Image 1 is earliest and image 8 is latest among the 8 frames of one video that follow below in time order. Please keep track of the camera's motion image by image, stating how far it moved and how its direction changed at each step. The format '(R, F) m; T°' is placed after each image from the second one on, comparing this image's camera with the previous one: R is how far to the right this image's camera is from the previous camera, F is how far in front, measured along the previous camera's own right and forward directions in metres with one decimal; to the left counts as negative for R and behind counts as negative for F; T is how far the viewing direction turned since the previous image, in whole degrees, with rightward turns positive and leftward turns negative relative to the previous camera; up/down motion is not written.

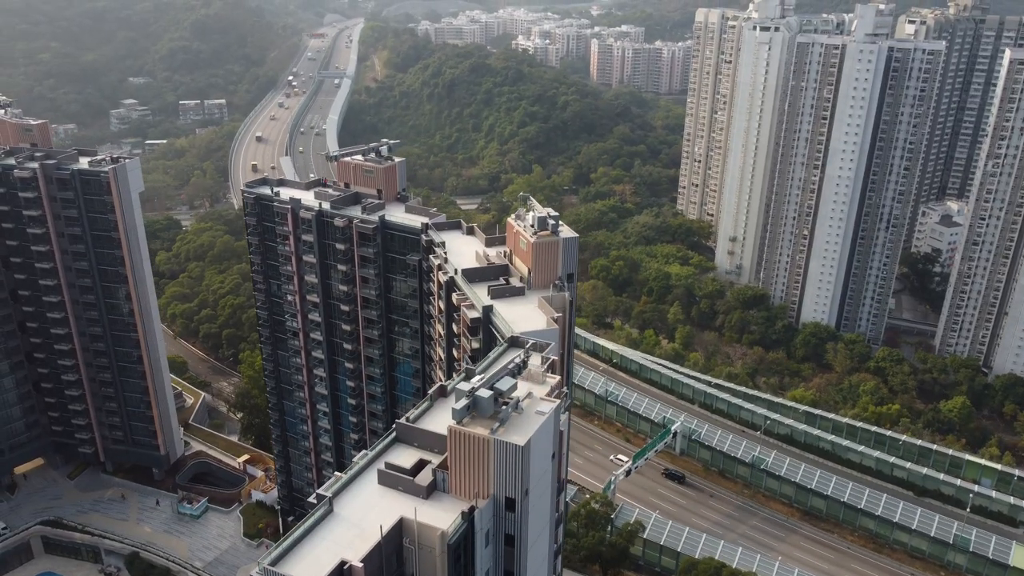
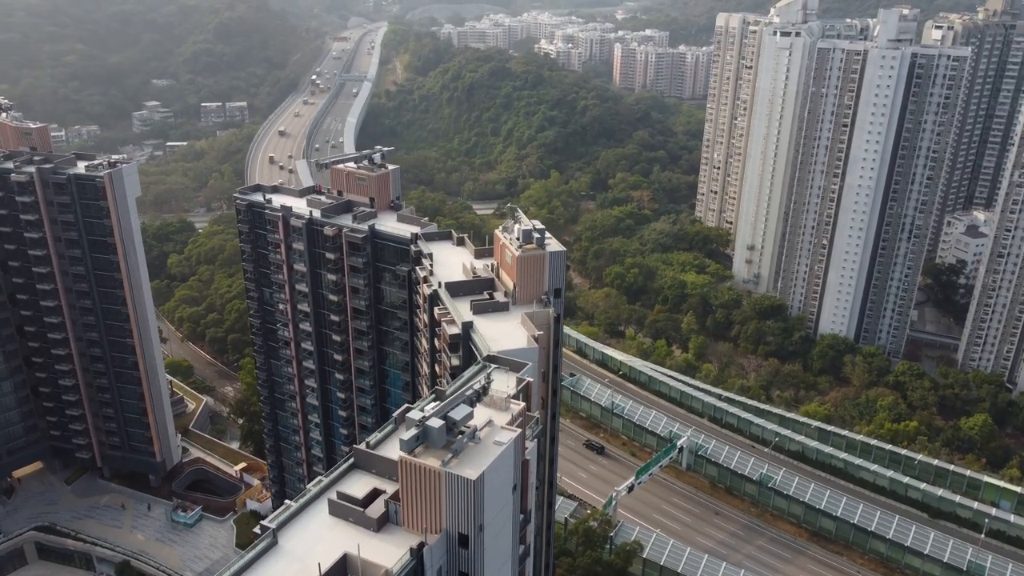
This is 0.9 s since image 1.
(+1.6, +1.1) m; -2°
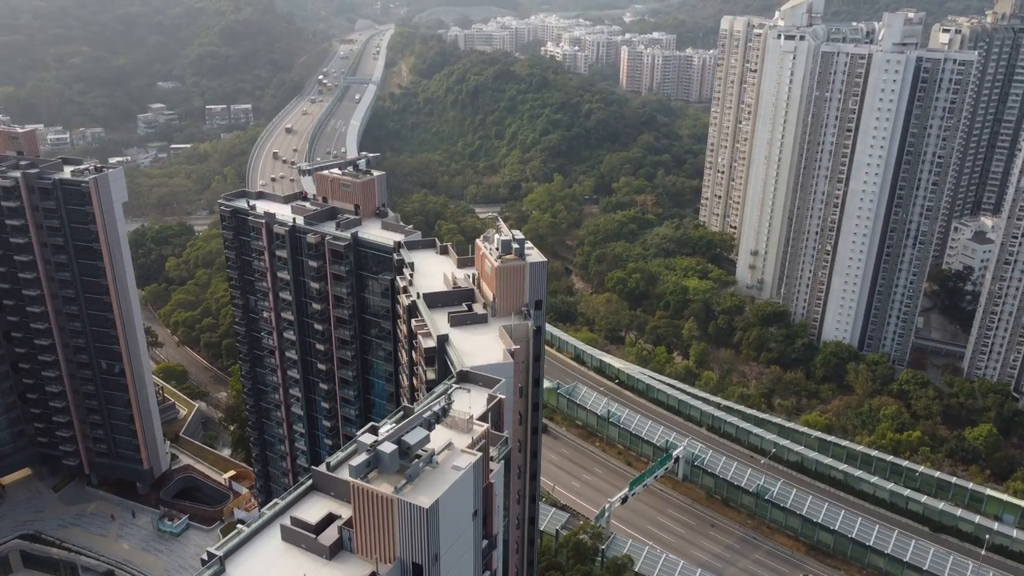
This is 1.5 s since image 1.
(+1.1, +0.8) m; -1°
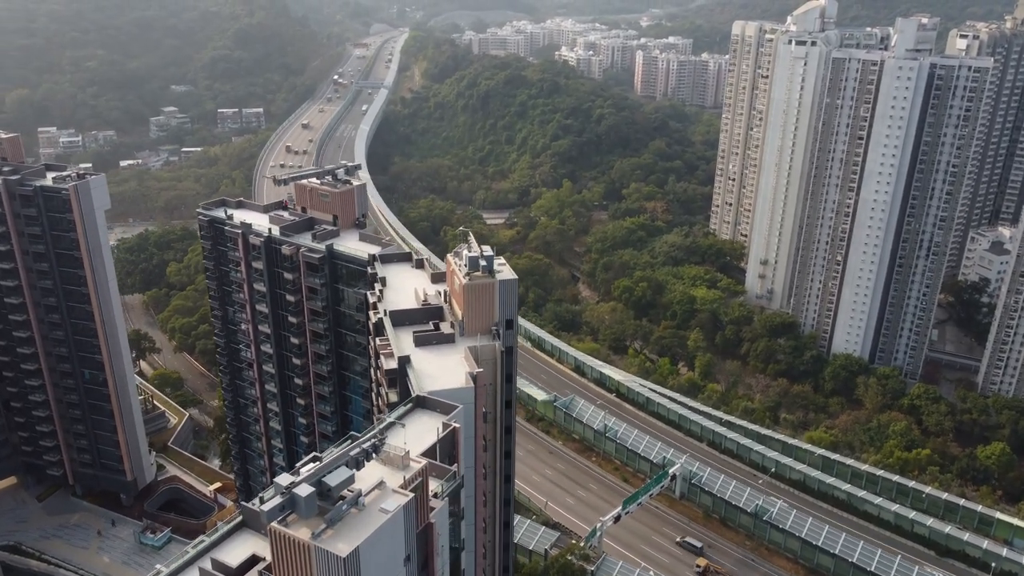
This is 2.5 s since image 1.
(+1.8, +1.3) m; -1°
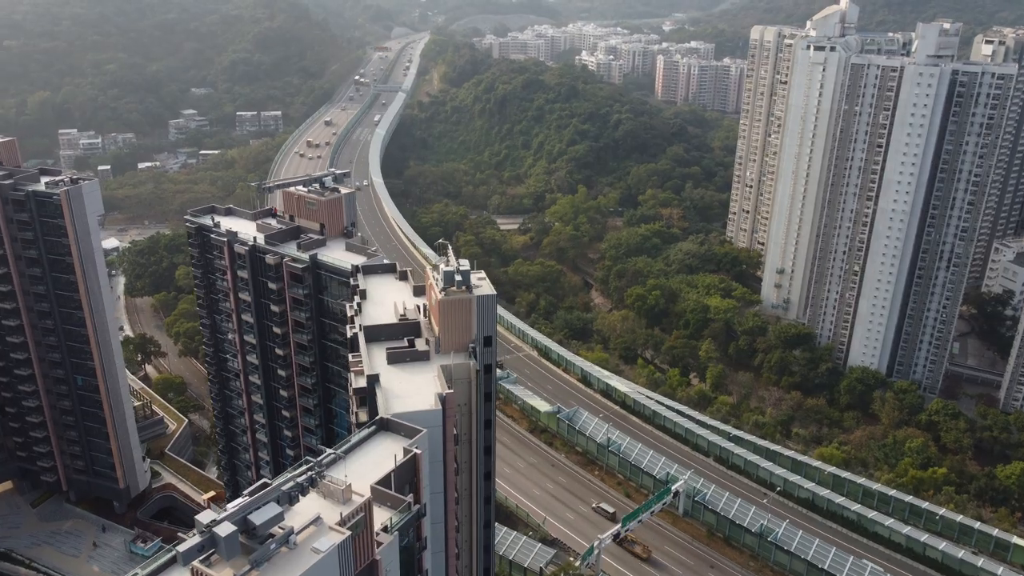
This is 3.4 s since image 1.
(+1.6, +1.2) m; -2°
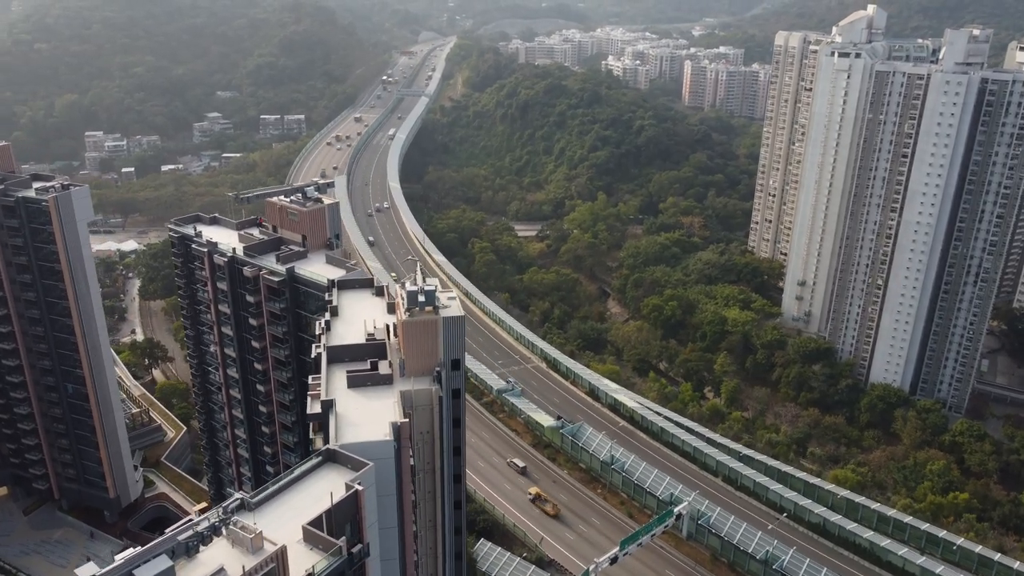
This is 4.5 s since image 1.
(+2.0, +1.5) m; -2°
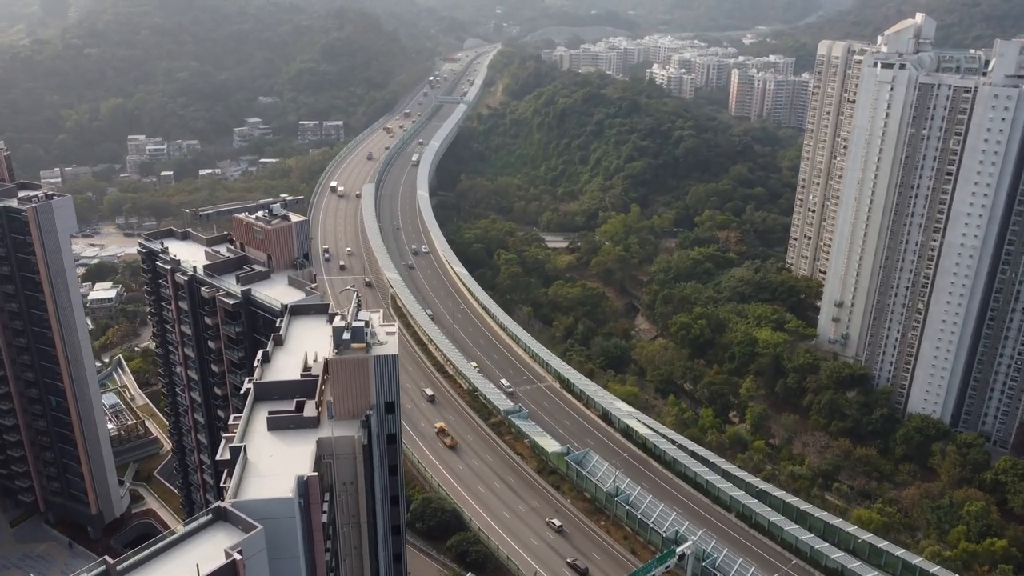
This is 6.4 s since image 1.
(+3.3, +2.6) m; -3°
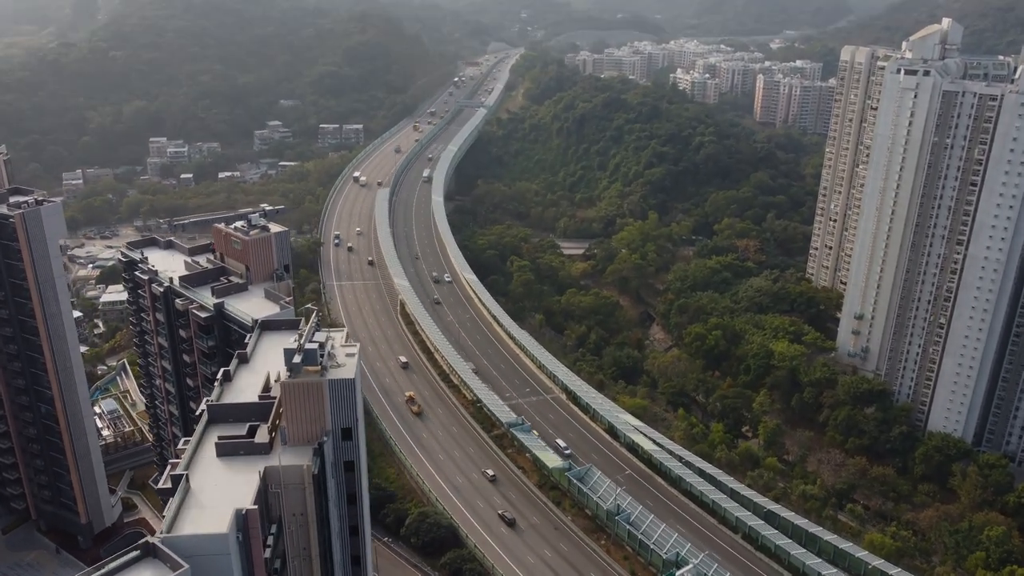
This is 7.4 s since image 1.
(+1.8, +1.4) m; -2°
